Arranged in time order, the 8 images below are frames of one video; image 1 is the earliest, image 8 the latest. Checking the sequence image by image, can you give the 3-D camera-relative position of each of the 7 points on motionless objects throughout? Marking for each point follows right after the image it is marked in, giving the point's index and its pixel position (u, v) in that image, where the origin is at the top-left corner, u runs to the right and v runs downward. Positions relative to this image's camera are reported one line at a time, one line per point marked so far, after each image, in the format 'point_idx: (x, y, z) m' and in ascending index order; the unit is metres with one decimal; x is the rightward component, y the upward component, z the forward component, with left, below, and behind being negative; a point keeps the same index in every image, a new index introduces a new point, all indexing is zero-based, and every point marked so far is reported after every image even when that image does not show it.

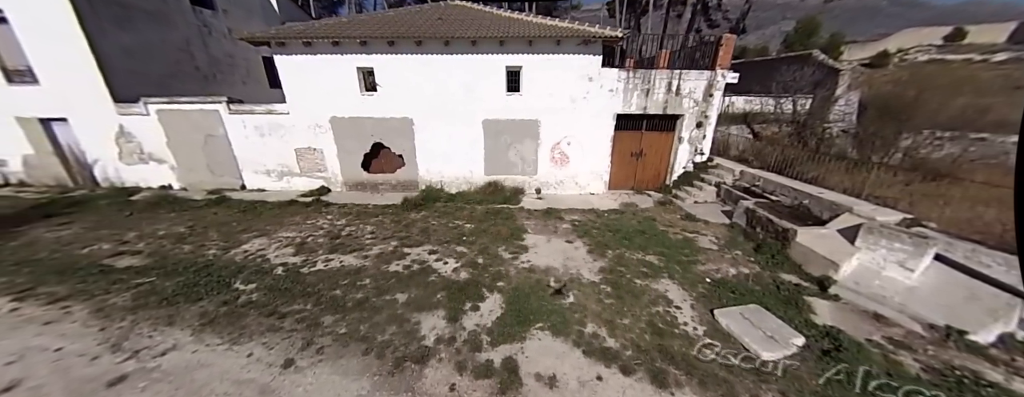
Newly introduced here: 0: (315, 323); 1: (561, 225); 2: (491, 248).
0: (-2.8, -1.8, +3.8) m
1: (+1.2, -0.7, +6.6) m
2: (-0.4, -1.1, +5.6) m
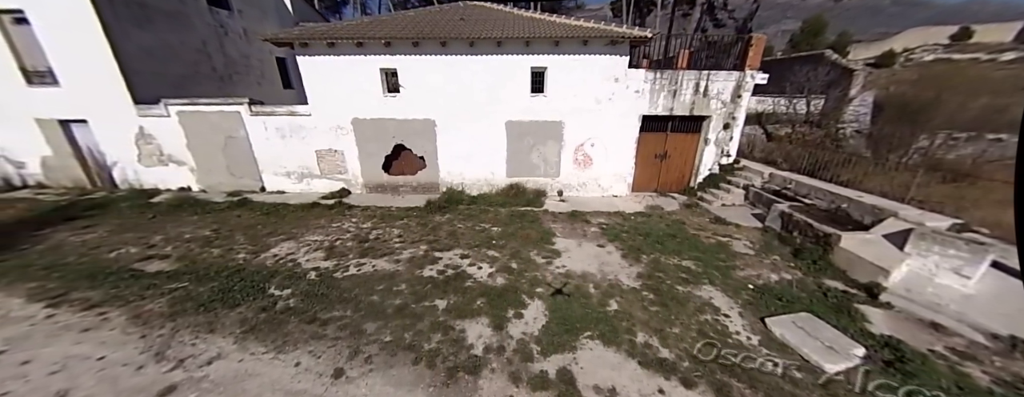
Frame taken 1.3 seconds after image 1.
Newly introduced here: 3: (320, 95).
0: (-2.2, -1.9, +3.7) m
1: (+1.9, -0.8, +6.5) m
2: (+0.2, -1.1, +5.5) m
3: (-5.5, +3.0, +7.5) m
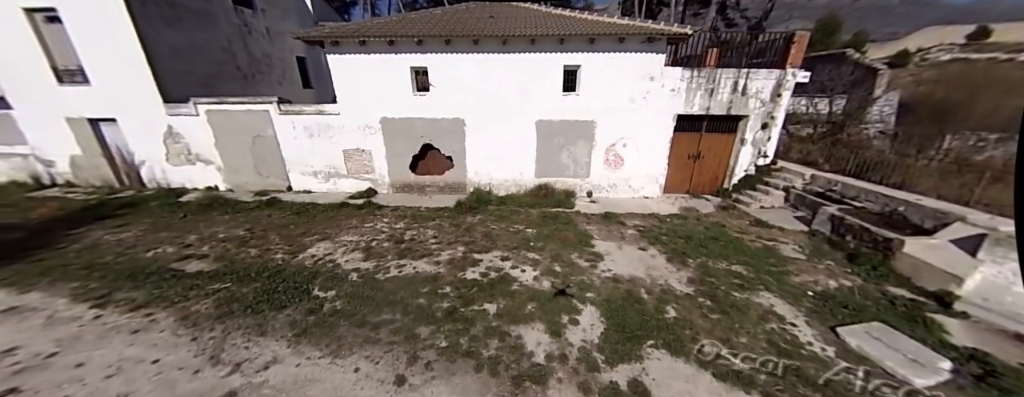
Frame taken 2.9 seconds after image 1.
0: (-1.4, -1.9, +3.5) m
1: (+2.8, -0.8, +6.3) m
2: (+1.1, -1.1, +5.3) m
3: (-4.6, +3.0, +7.4) m
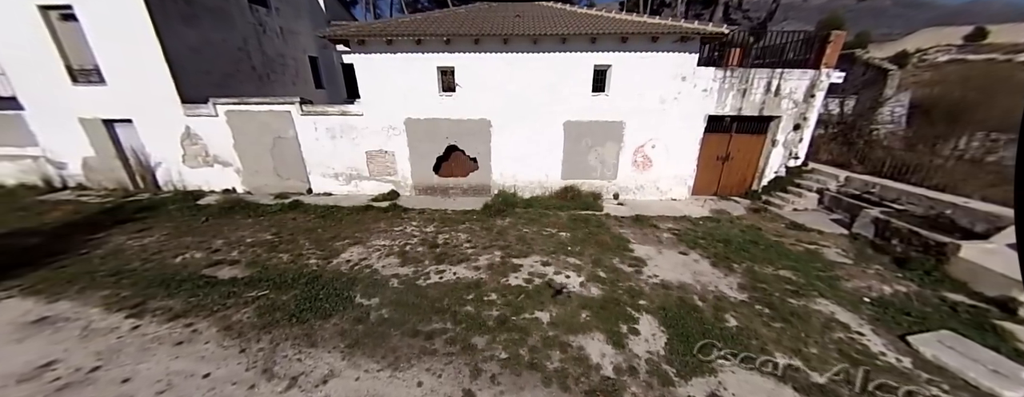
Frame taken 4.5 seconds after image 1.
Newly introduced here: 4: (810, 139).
0: (-0.6, -1.9, +3.4) m
1: (+3.6, -0.8, +6.2) m
2: (+1.9, -1.2, +5.2) m
3: (-3.9, +2.9, +7.3) m
4: (+8.5, +1.7, +7.4) m
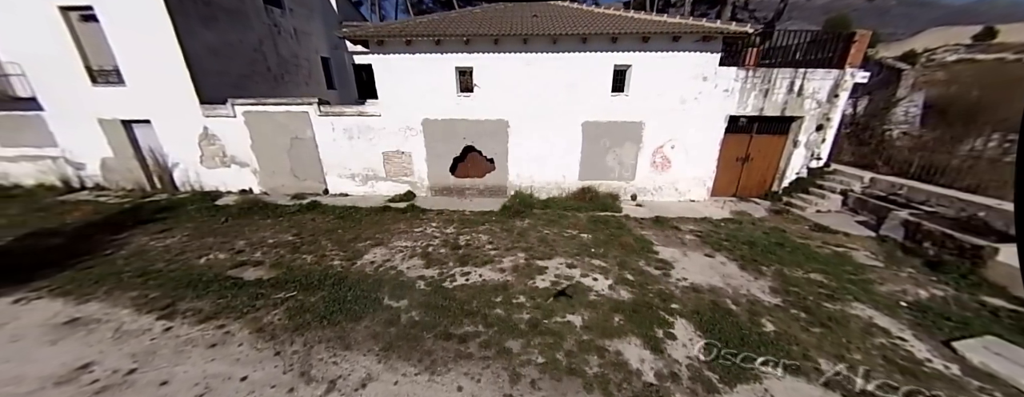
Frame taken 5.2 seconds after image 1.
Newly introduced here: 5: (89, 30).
0: (-0.1, -2.0, +3.4) m
1: (+4.0, -0.9, +6.1) m
2: (+2.3, -1.2, +5.1) m
3: (-3.4, +2.9, +7.2) m
4: (+9.0, +1.7, +7.3) m
5: (-11.8, +4.7, +7.2) m
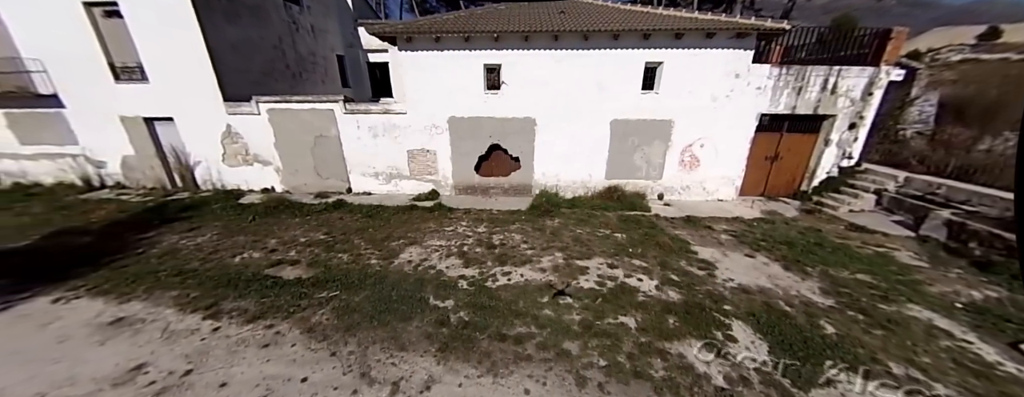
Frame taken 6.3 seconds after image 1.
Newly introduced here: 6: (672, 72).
0: (+0.6, -1.9, +3.3) m
1: (+4.8, -0.9, +6.0) m
2: (+3.1, -1.2, +5.1) m
3: (-2.6, +2.9, +7.2) m
4: (+9.8, +1.7, +7.2) m
5: (-11.0, +4.7, +7.2) m
6: (+4.1, +3.3, +6.7) m
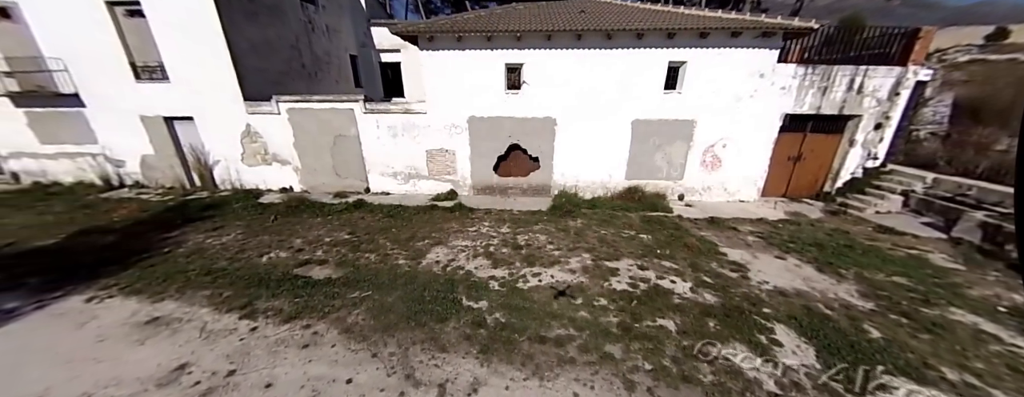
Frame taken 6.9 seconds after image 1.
0: (+1.2, -1.9, +3.2) m
1: (+5.3, -0.9, +5.9) m
2: (+3.6, -1.2, +5.0) m
3: (-2.0, +2.9, +7.1) m
4: (+10.3, +1.6, +7.1) m
5: (-10.4, +4.8, +7.2) m
6: (+4.7, +3.2, +6.7) m
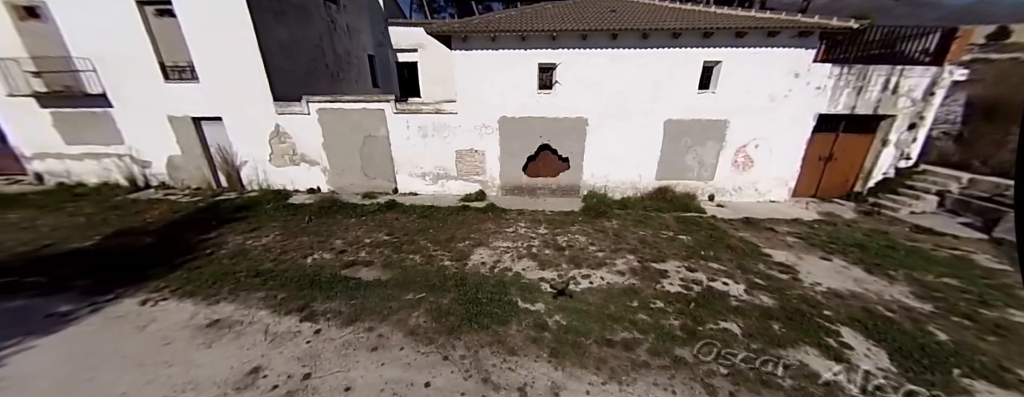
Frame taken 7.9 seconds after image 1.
0: (+2.0, -2.0, +3.2) m
1: (+6.2, -0.9, +5.9) m
2: (+4.5, -1.3, +5.0) m
3: (-1.2, +2.9, +7.1) m
4: (+11.2, +1.6, +7.1) m
5: (-9.6, +4.7, +7.2) m
6: (+5.6, +3.2, +6.7) m
